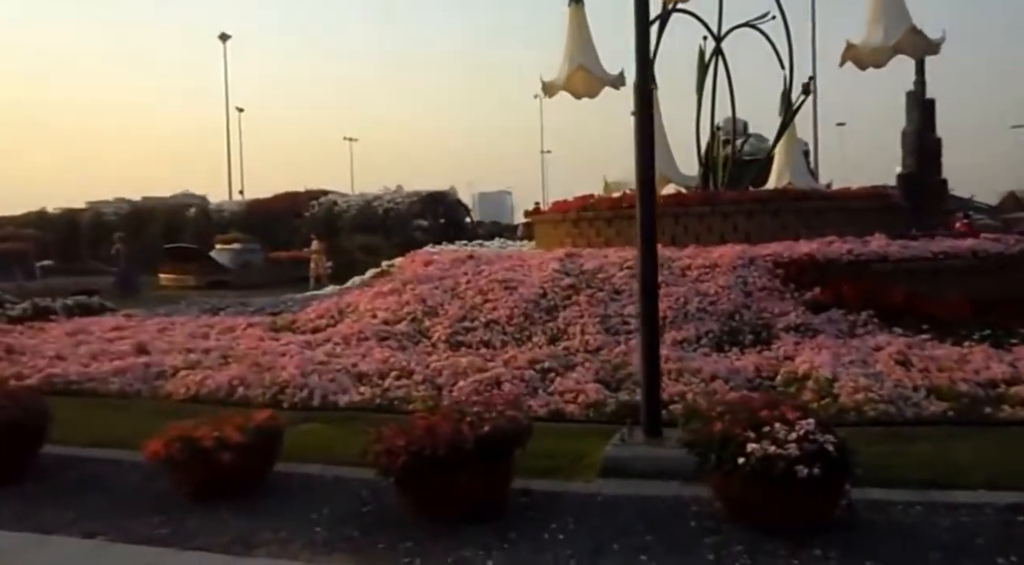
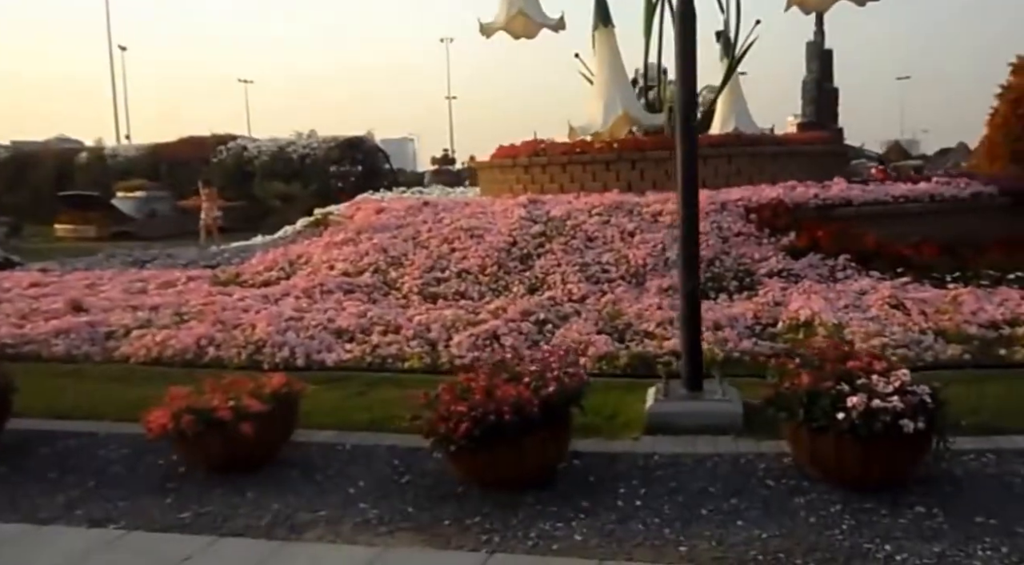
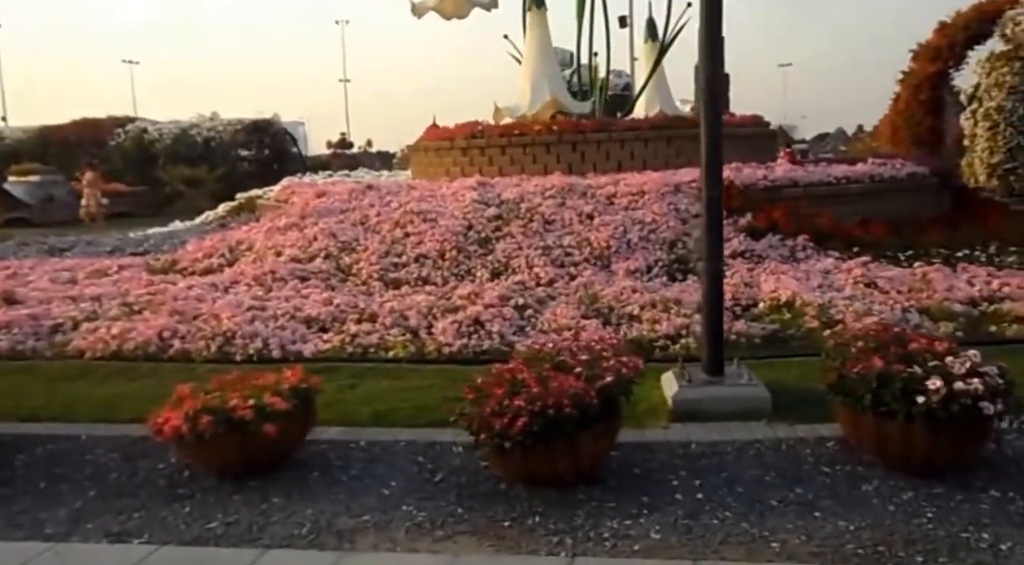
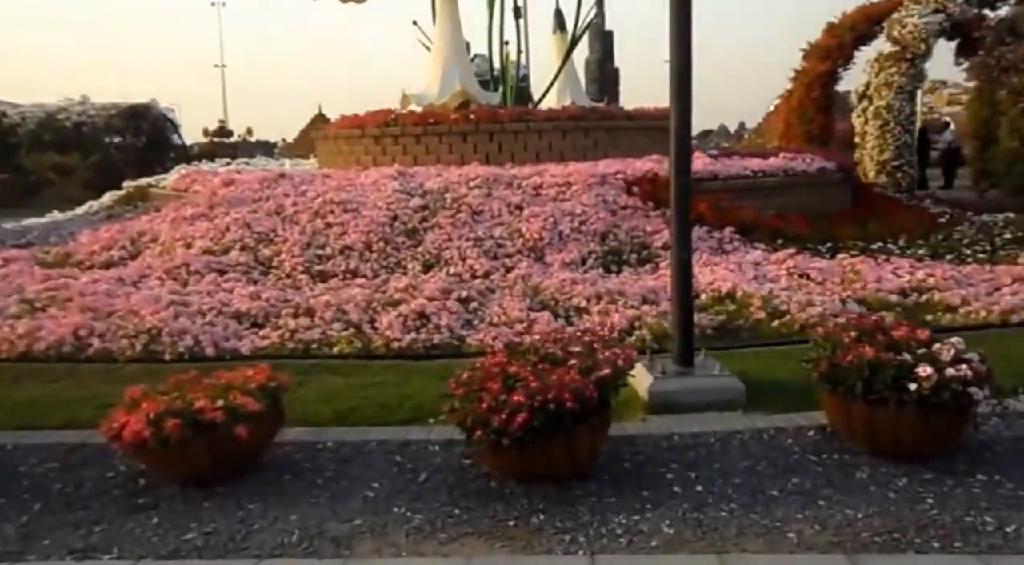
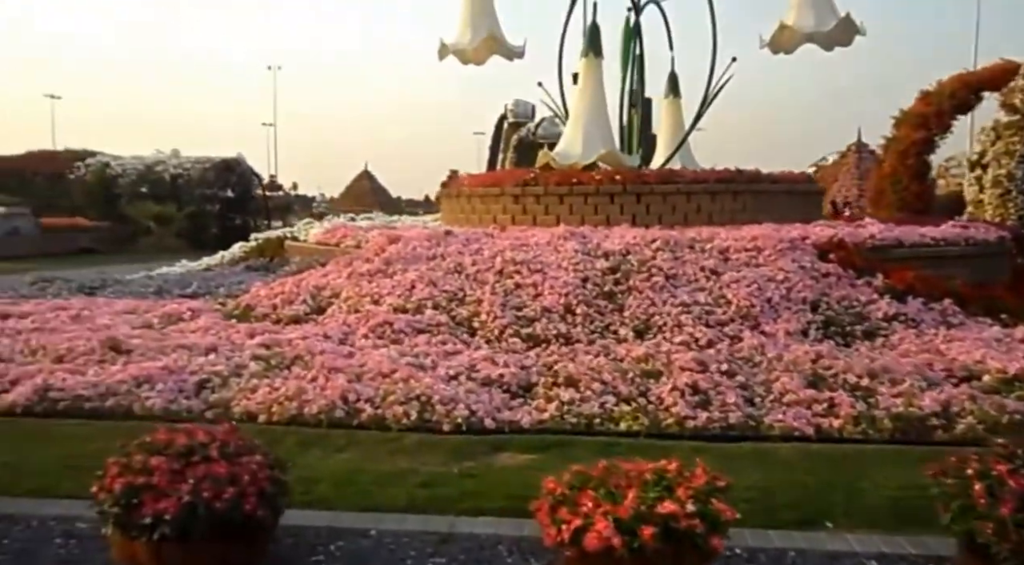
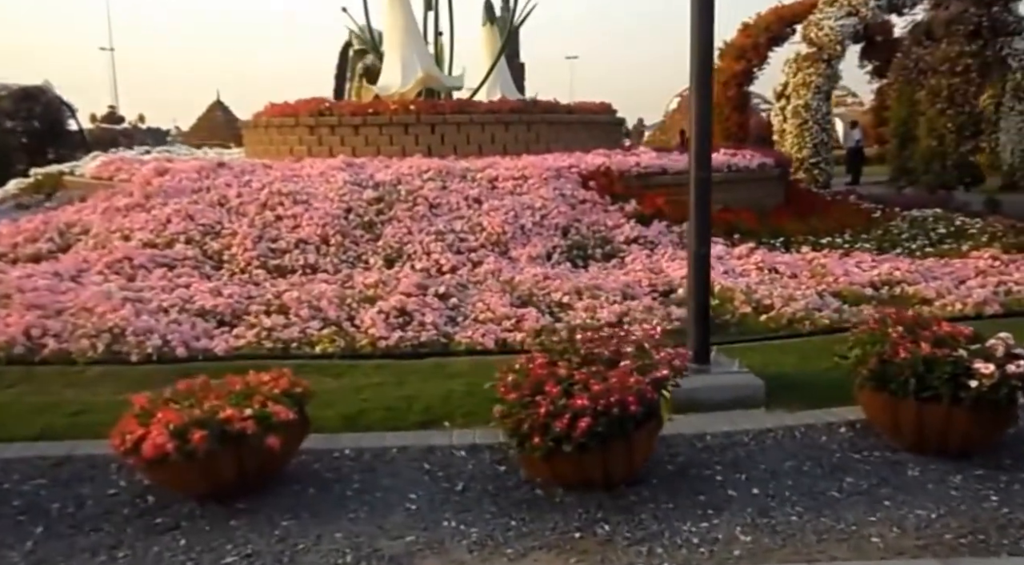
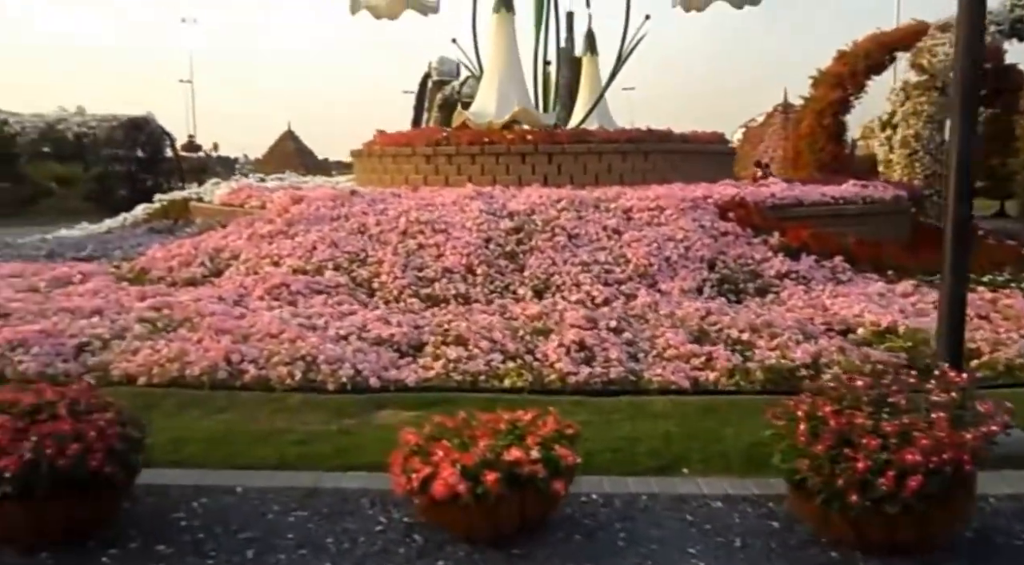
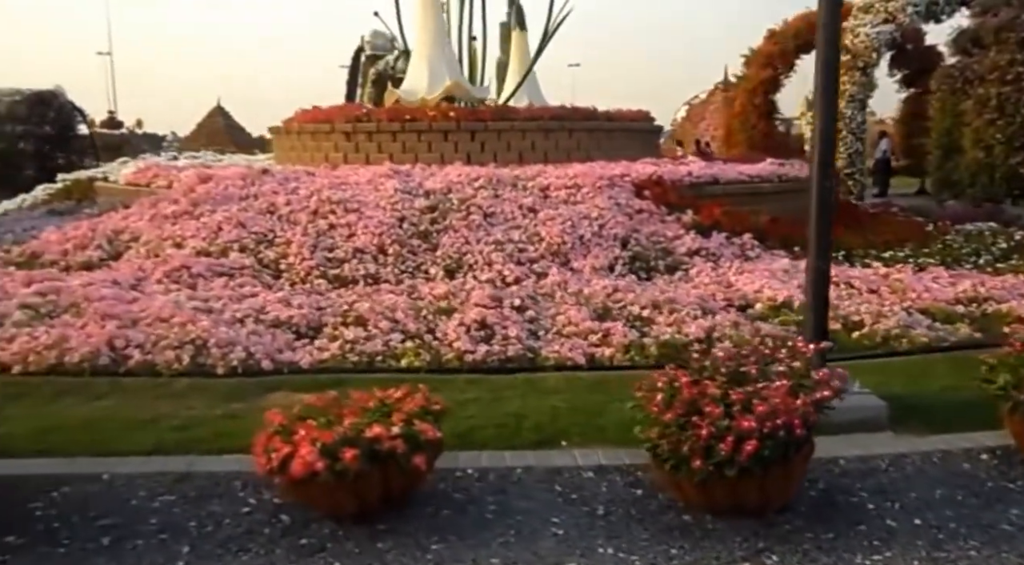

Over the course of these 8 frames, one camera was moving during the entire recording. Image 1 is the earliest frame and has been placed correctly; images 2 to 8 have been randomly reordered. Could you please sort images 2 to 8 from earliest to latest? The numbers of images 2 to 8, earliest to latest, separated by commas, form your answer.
2, 3, 4, 6, 8, 7, 5
